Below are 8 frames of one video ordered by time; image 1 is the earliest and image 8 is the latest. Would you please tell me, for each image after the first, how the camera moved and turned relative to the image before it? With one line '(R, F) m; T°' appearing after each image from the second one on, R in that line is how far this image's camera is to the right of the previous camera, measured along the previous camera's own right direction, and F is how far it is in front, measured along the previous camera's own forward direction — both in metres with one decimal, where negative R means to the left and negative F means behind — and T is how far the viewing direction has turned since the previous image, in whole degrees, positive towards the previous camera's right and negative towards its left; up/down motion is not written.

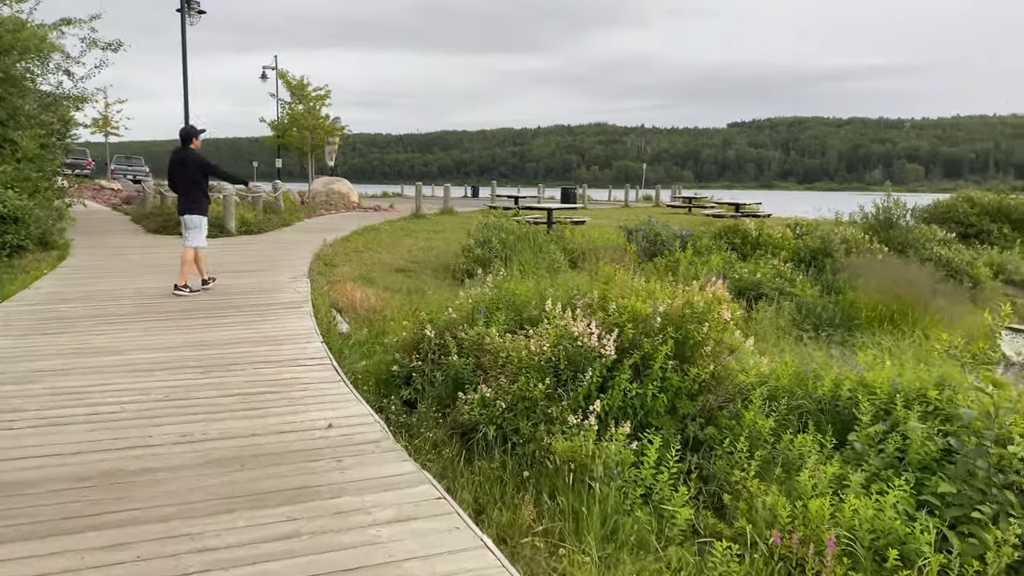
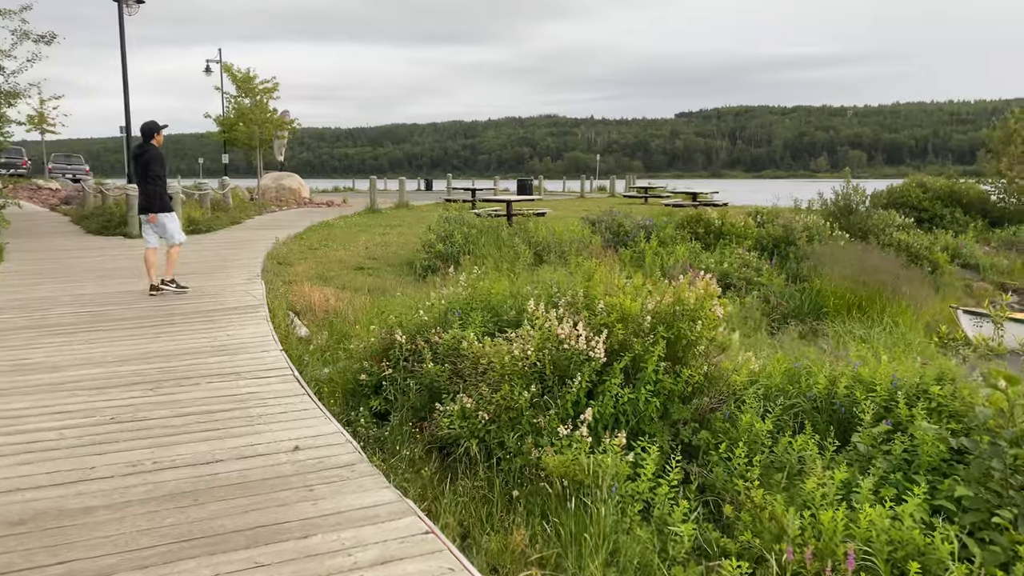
(-0.1, +0.3) m; +3°
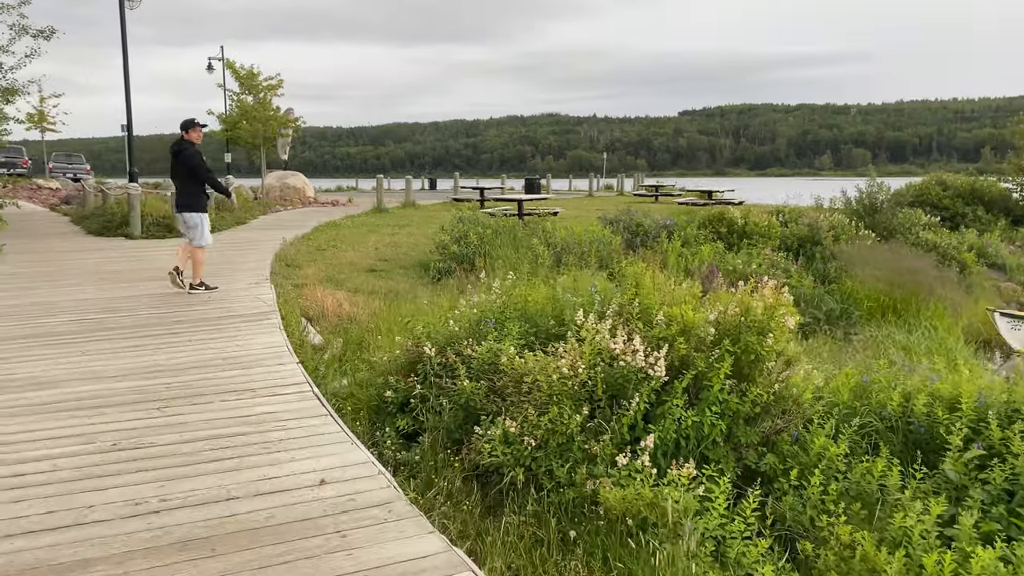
(-0.2, +0.4) m; 0°
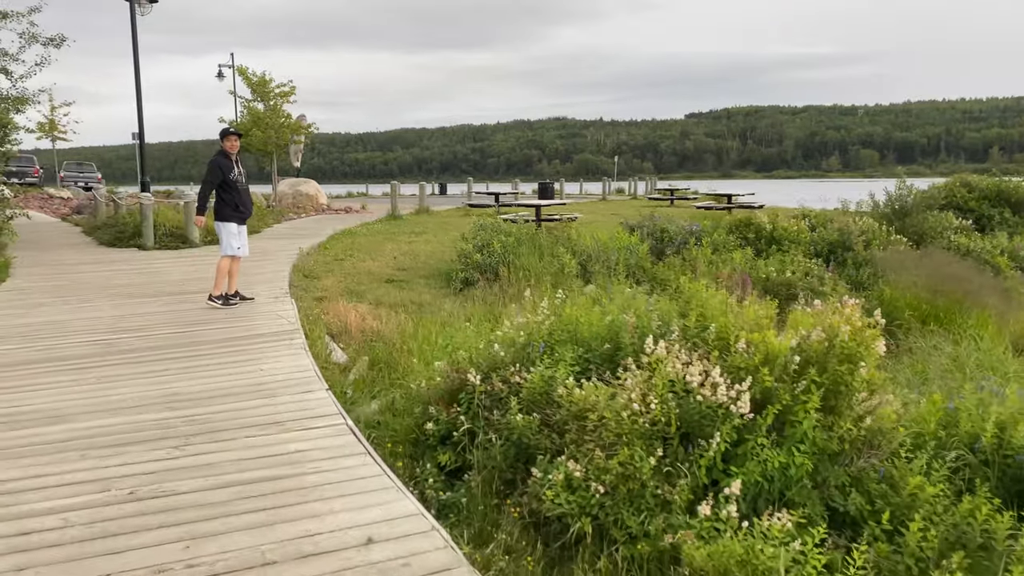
(-0.2, +0.4) m; -1°
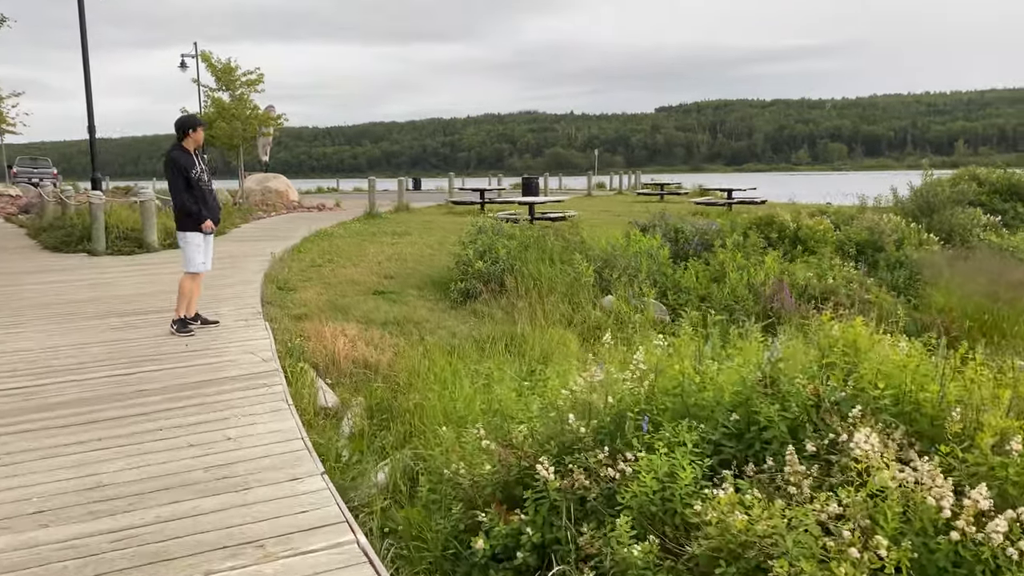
(-0.4, +1.2) m; +2°
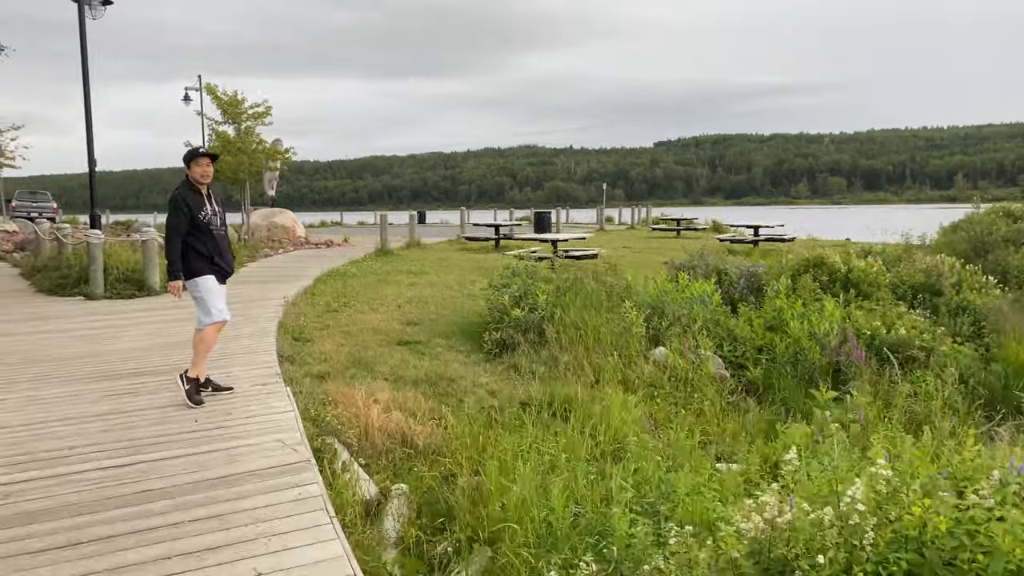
(-0.4, +0.8) m; 0°
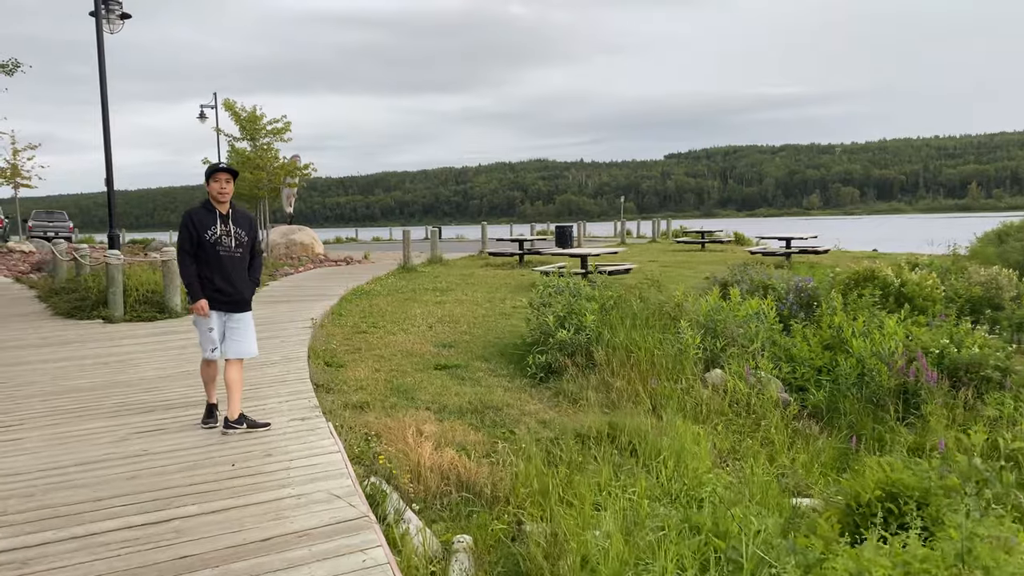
(-0.3, +0.5) m; -1°
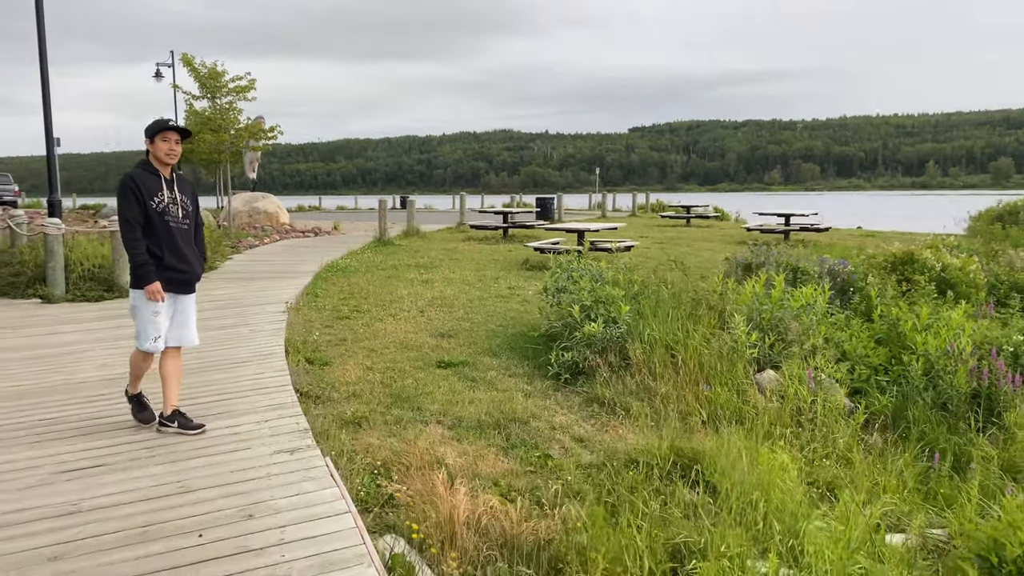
(-0.4, +1.1) m; +3°
